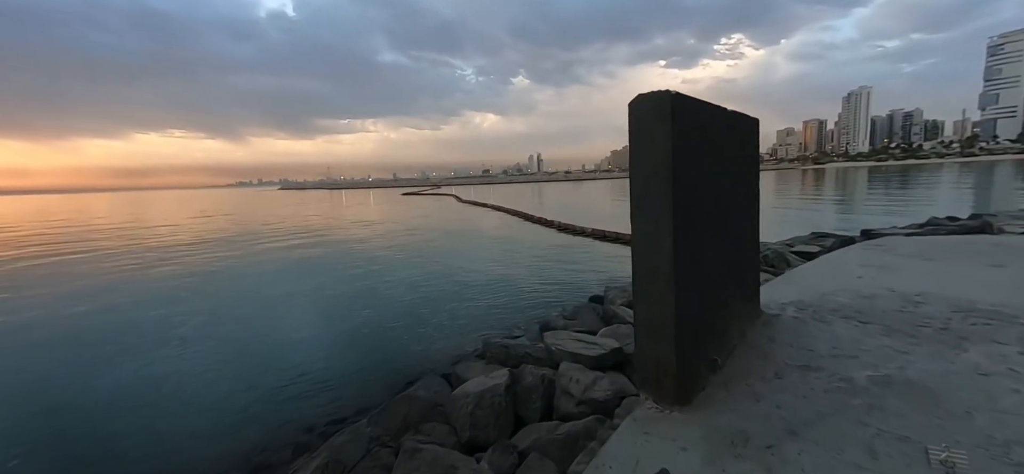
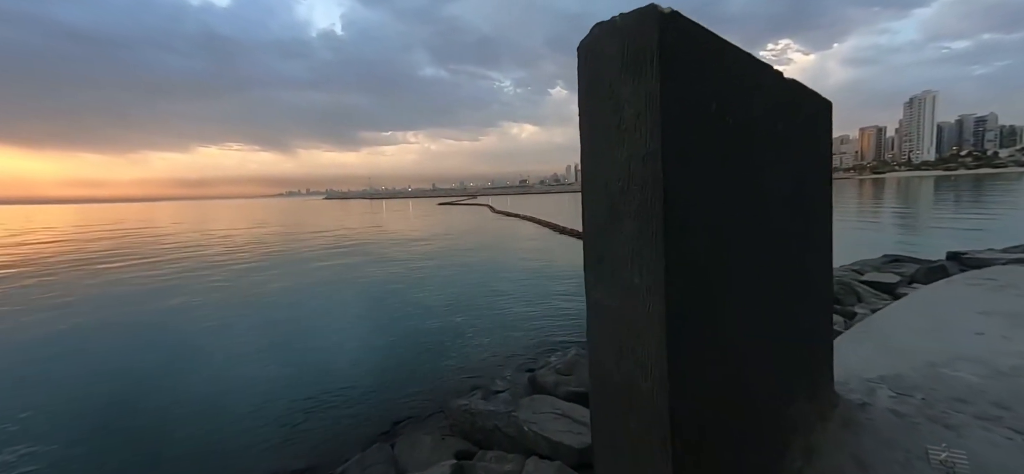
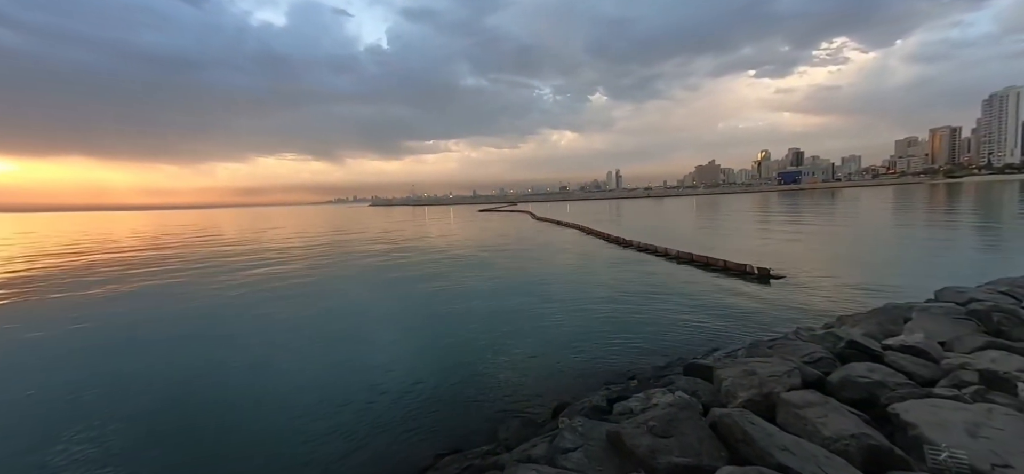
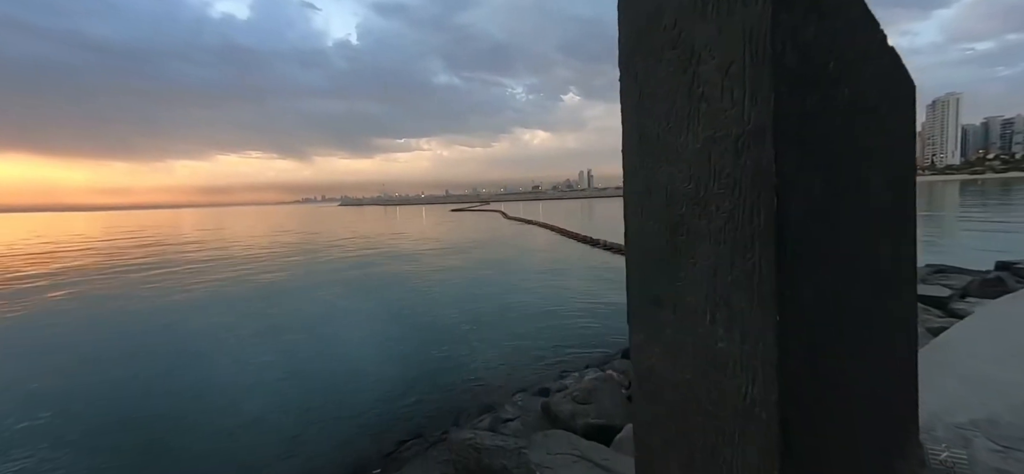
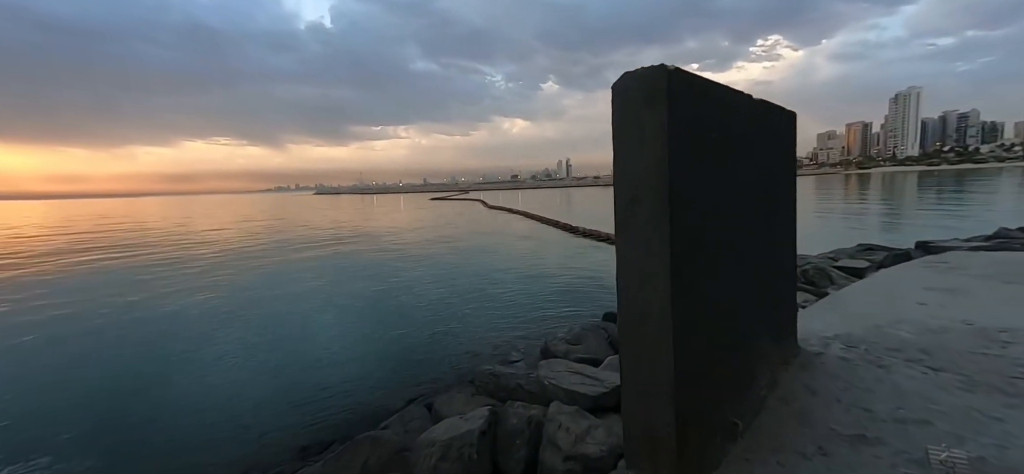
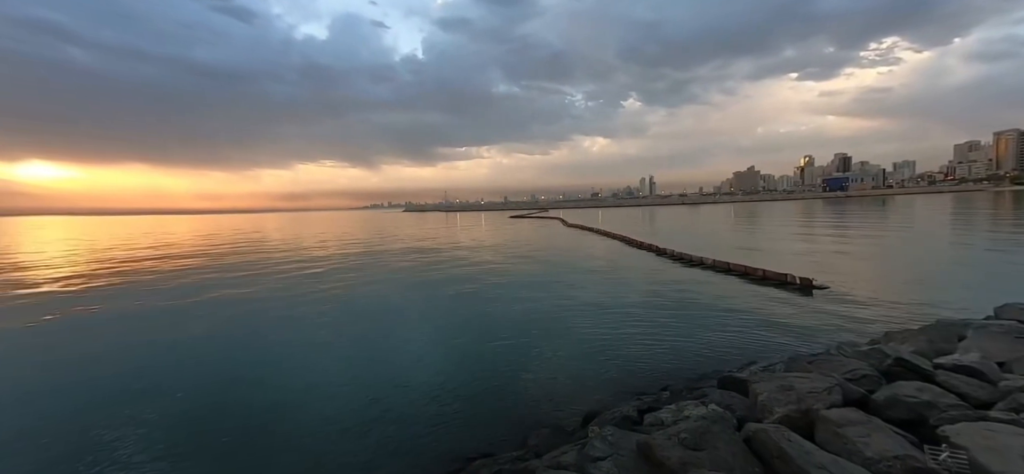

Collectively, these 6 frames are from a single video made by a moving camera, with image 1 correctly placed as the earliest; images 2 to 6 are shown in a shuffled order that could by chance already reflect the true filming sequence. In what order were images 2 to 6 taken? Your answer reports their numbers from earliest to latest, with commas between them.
5, 2, 4, 3, 6
